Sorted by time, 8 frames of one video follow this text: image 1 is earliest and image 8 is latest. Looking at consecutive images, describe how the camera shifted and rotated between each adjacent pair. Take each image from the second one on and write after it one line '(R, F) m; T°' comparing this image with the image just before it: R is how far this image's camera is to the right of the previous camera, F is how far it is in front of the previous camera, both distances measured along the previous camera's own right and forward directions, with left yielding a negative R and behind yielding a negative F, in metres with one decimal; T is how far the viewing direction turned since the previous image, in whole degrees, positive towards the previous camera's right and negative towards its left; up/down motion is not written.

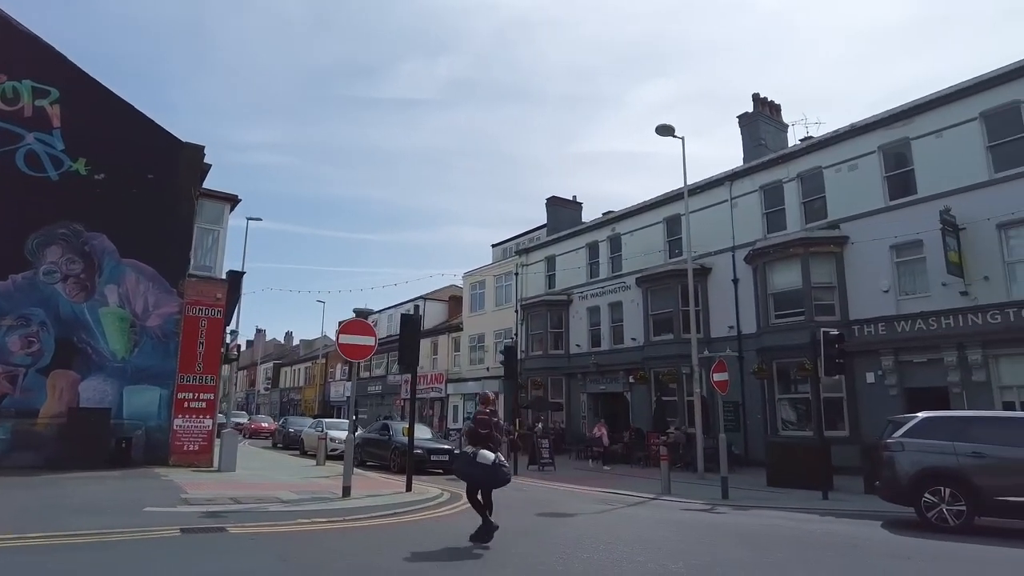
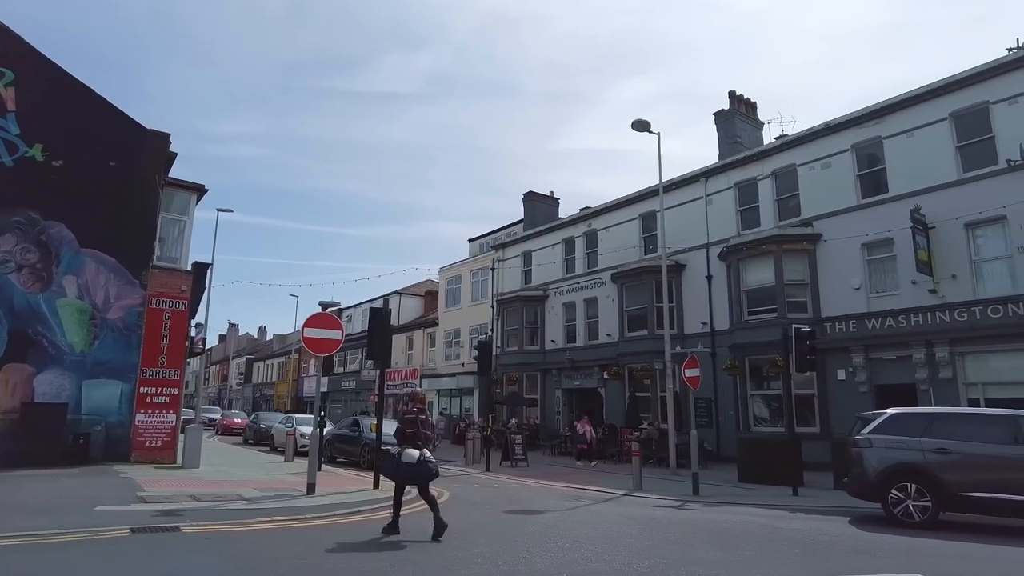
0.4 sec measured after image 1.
(+0.1, +0.2) m; +2°
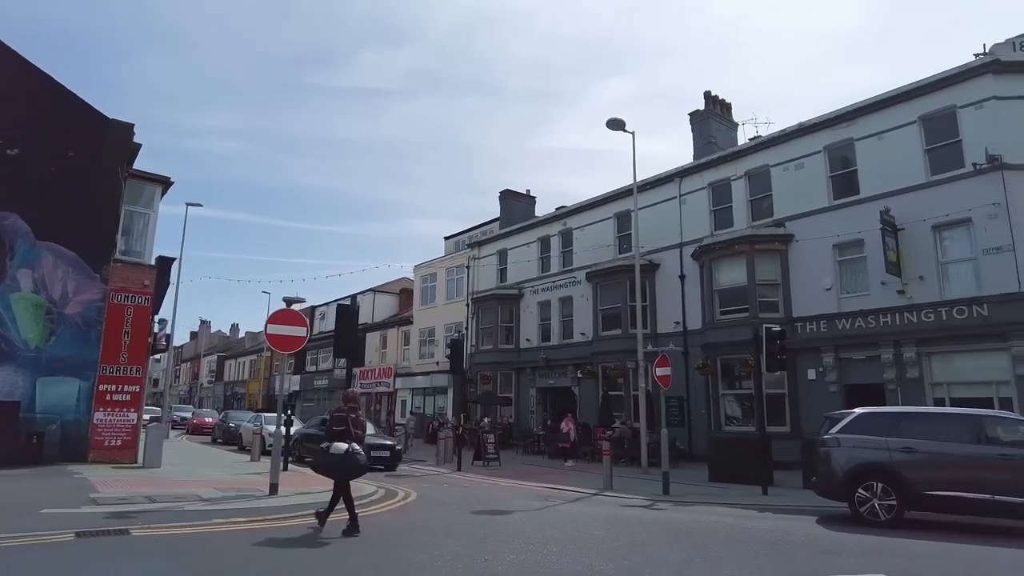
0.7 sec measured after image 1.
(+0.1, +0.2) m; +2°
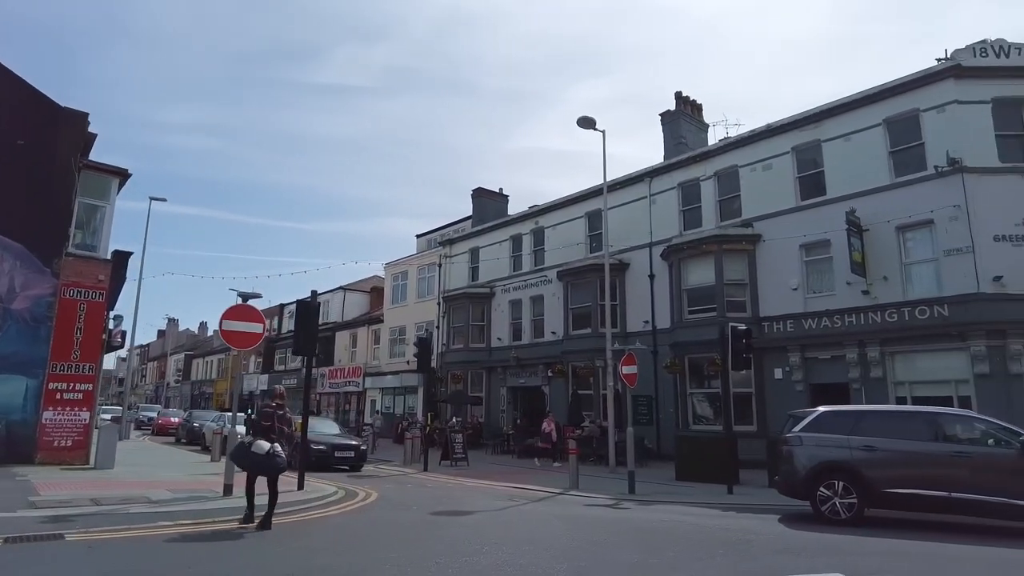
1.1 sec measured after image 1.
(+0.2, +0.2) m; +2°
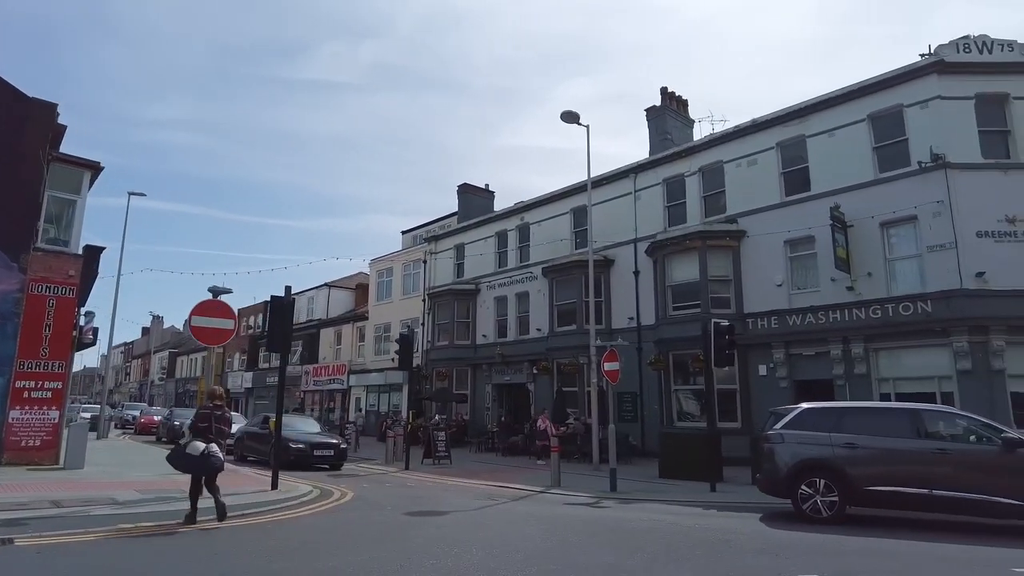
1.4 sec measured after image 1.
(+0.2, +0.2) m; +1°
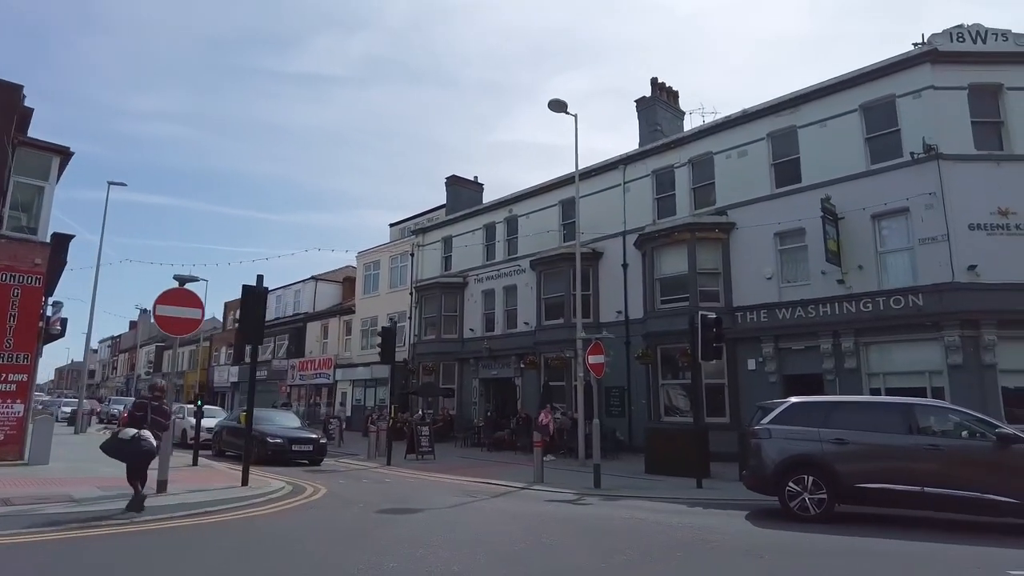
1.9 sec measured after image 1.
(+0.2, +0.4) m; +1°
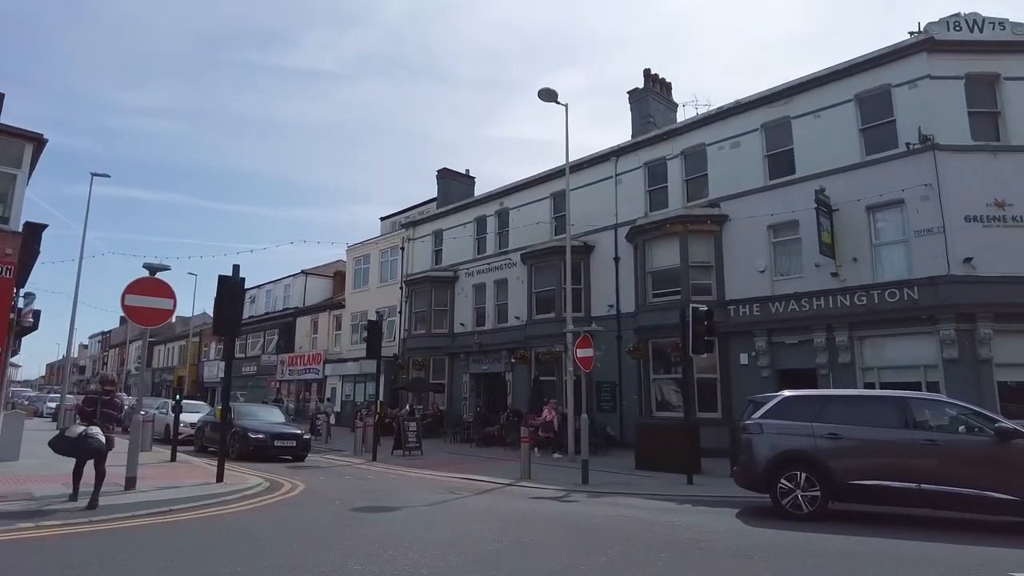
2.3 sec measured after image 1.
(+0.2, +0.4) m; 0°
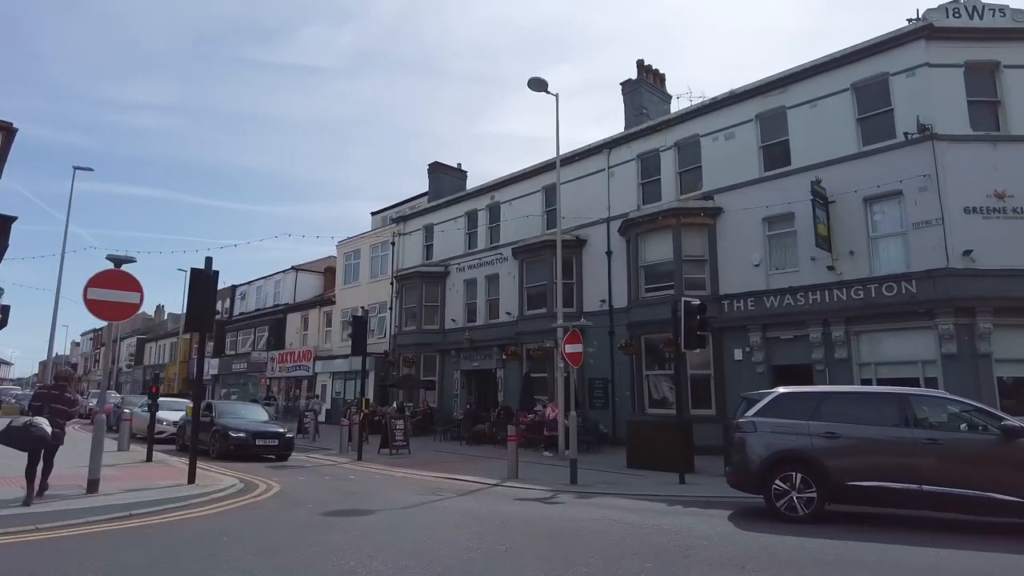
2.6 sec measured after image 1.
(+0.2, +0.4) m; 0°
